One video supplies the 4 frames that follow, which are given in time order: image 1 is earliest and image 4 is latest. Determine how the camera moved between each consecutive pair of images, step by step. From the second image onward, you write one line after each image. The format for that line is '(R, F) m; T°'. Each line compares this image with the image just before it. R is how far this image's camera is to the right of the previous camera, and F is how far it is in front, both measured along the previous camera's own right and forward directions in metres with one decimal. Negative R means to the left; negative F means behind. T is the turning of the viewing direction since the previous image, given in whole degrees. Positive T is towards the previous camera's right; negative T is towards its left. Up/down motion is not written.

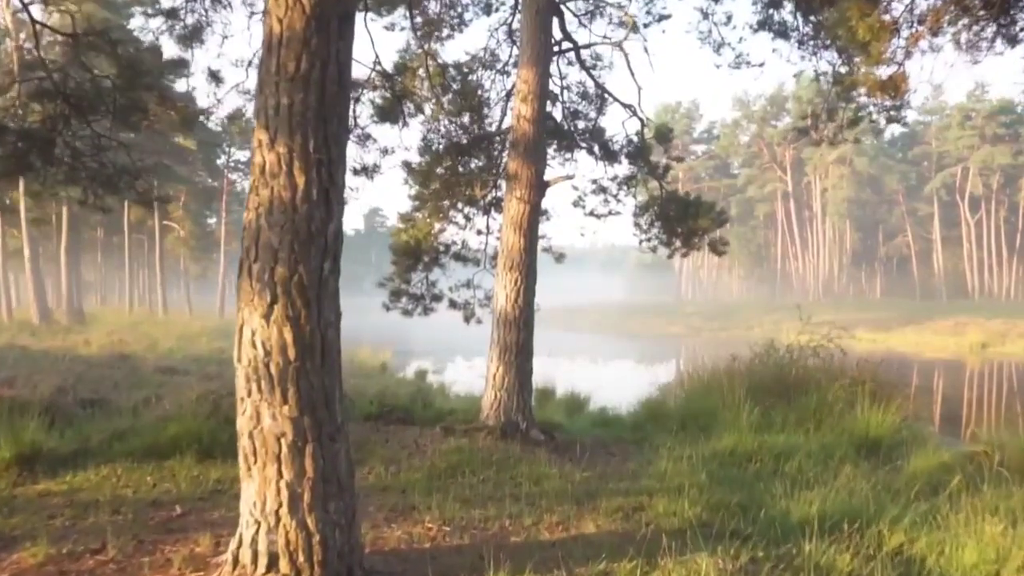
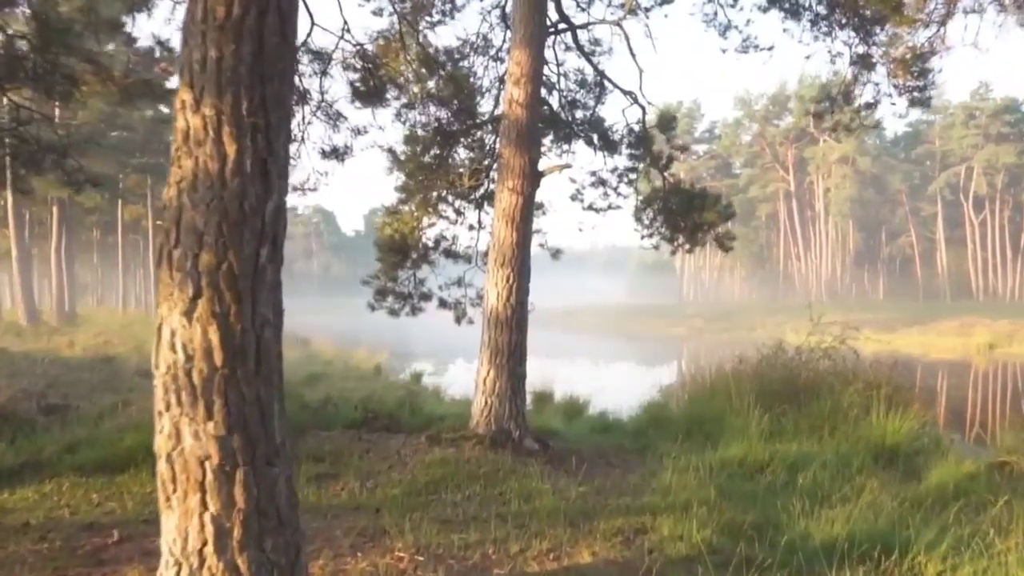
(+0.1, +0.6) m; 0°
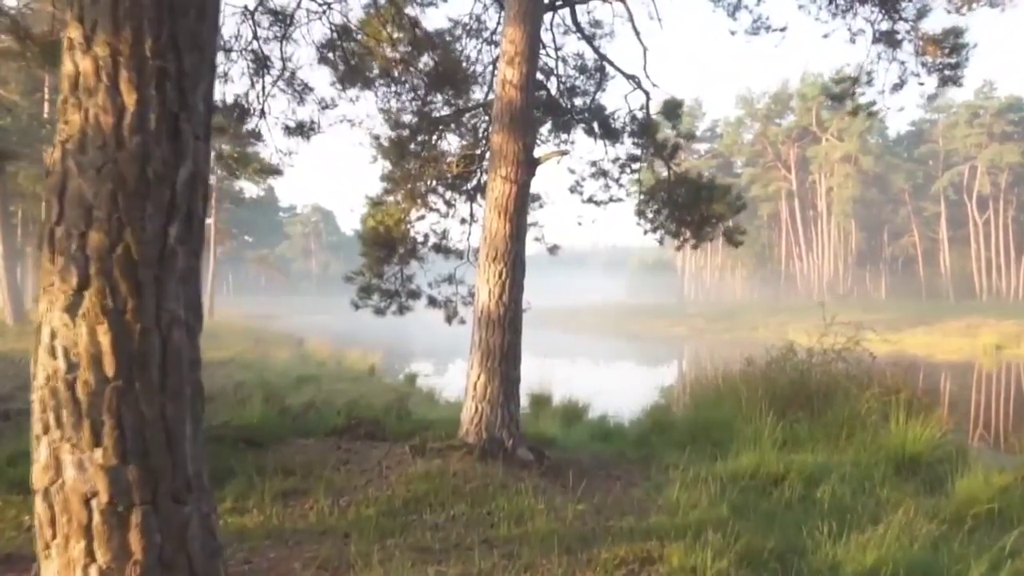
(+0.1, +0.6) m; 0°
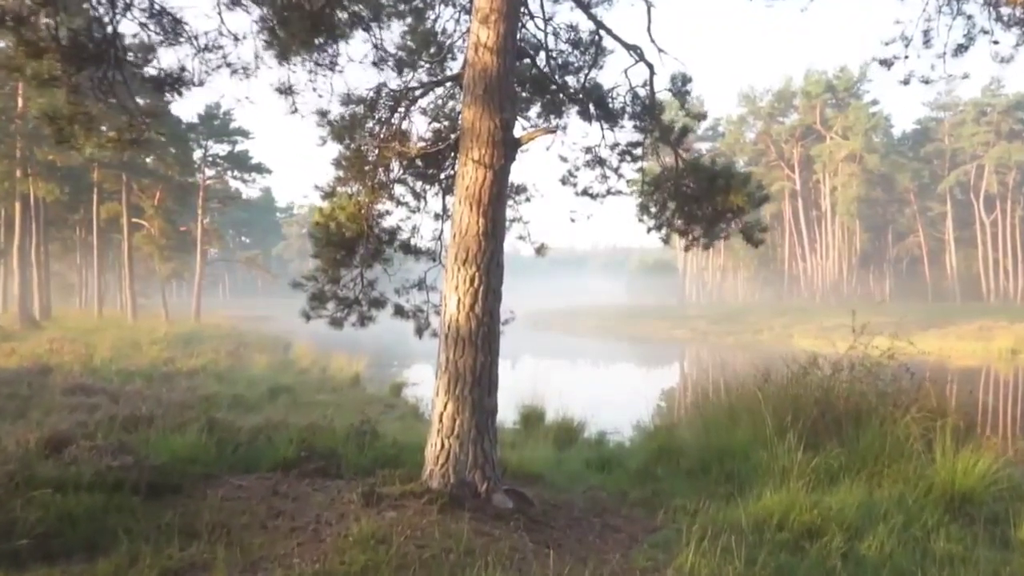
(+0.2, +1.3) m; 0°
